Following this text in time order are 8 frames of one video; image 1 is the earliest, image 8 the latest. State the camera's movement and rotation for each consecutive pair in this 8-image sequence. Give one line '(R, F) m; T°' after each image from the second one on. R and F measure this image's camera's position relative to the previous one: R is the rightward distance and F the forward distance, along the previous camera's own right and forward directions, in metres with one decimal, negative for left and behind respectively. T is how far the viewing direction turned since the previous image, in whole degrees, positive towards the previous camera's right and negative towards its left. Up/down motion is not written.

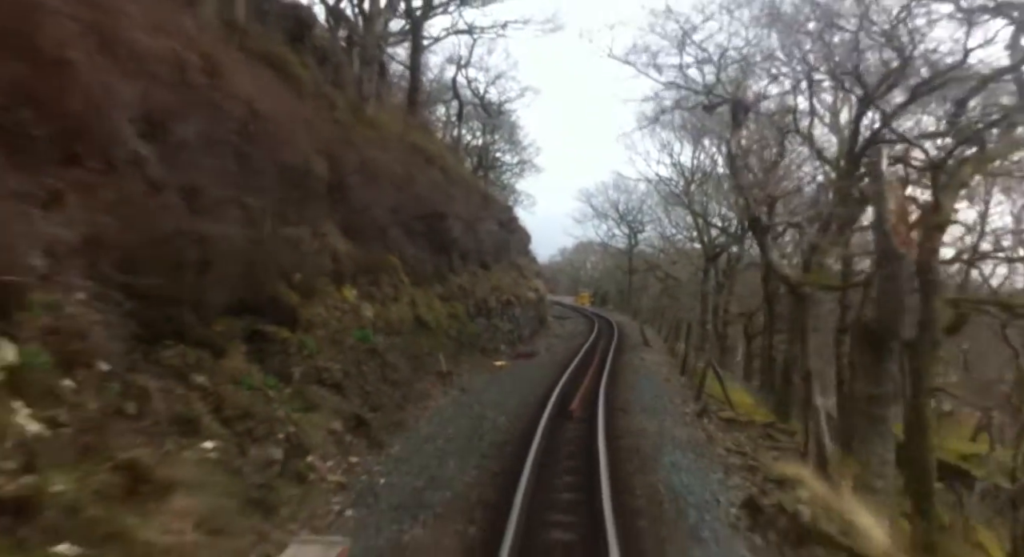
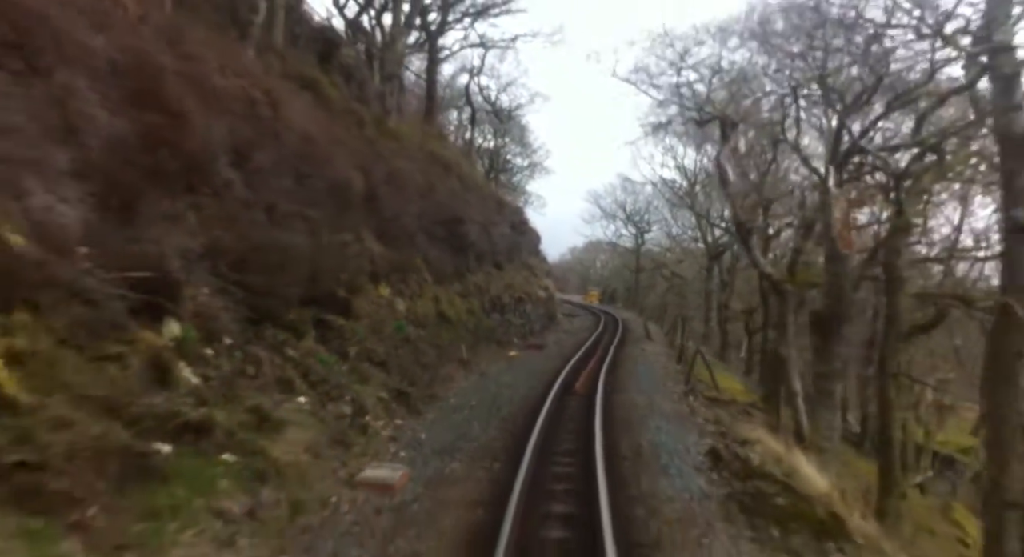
(0.0, -2.1) m; -1°
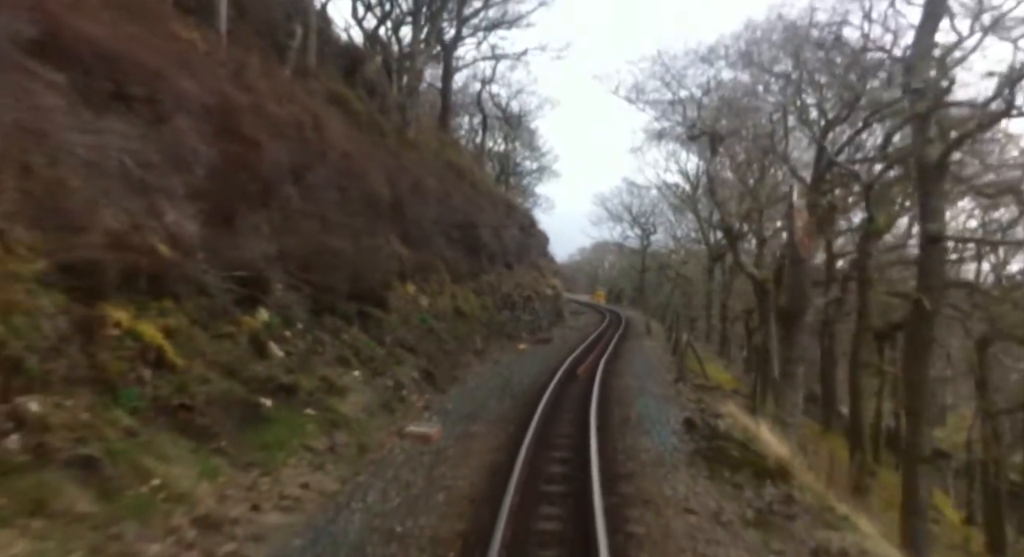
(0.0, -2.1) m; -1°
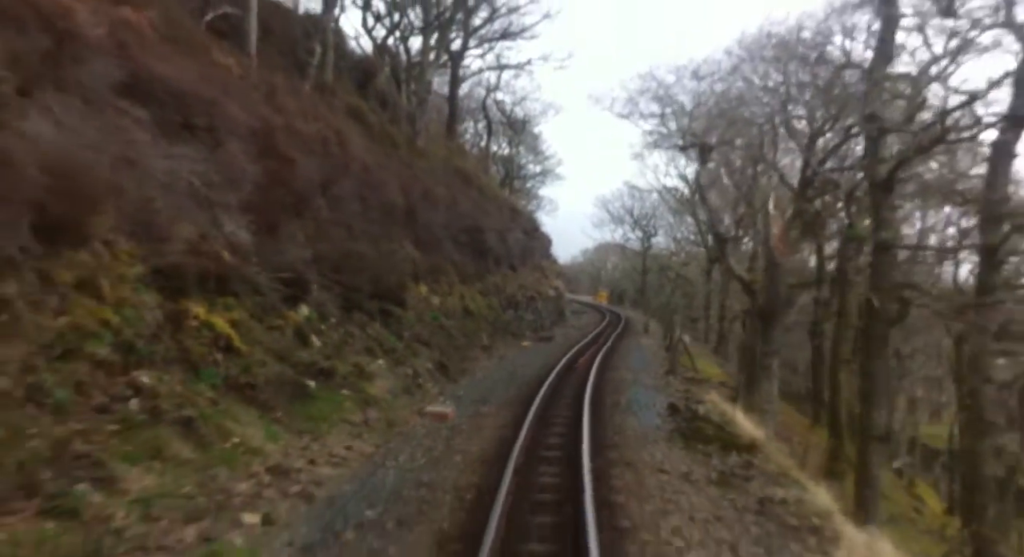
(0.0, -1.5) m; 0°
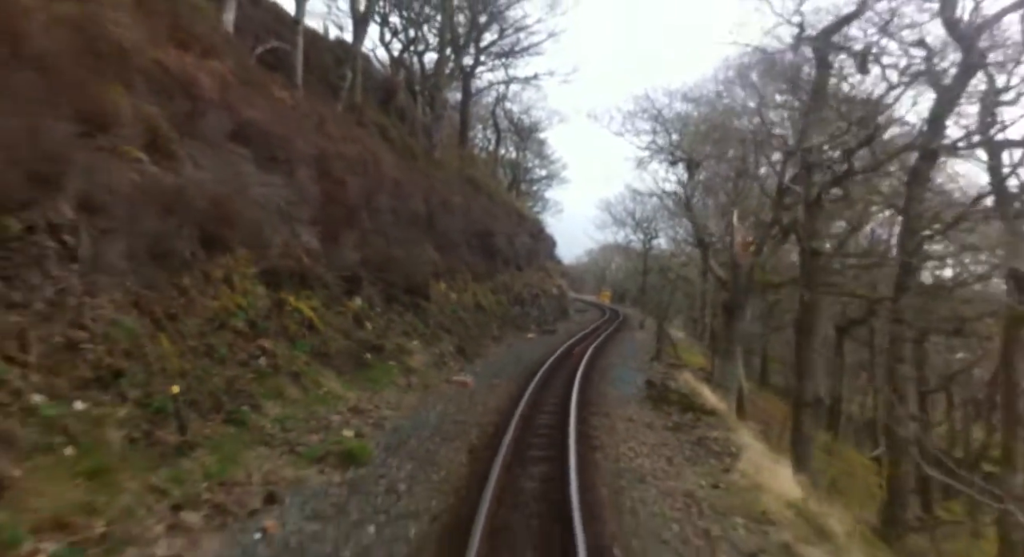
(0.0, -3.1) m; -1°
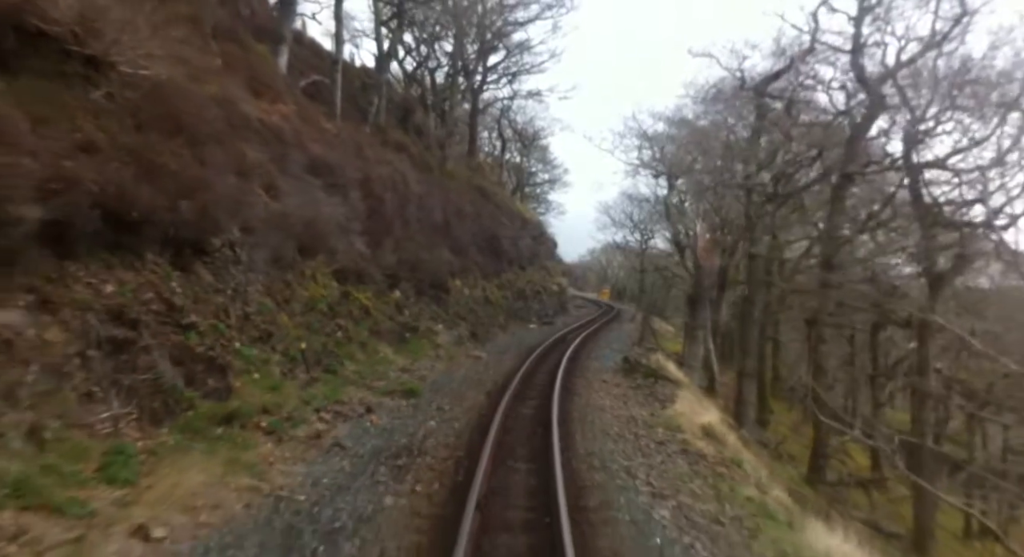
(0.0, -4.1) m; 0°
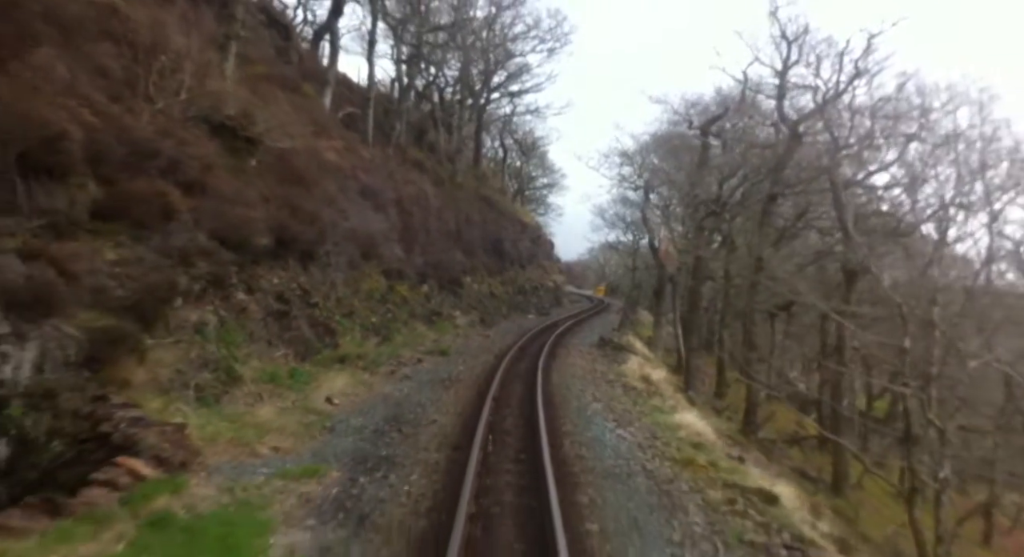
(0.0, -5.6) m; 0°
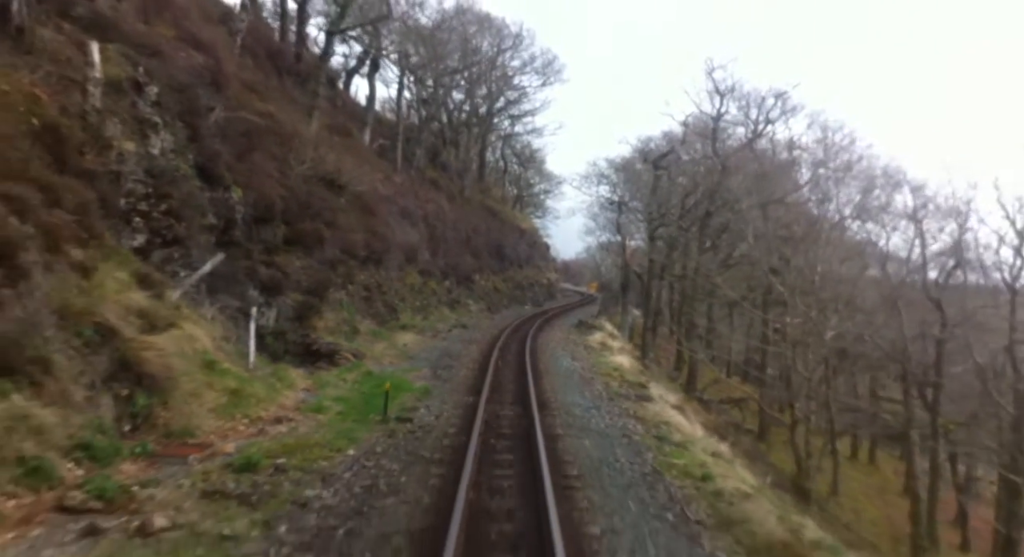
(+0.1, -8.2) m; 0°
